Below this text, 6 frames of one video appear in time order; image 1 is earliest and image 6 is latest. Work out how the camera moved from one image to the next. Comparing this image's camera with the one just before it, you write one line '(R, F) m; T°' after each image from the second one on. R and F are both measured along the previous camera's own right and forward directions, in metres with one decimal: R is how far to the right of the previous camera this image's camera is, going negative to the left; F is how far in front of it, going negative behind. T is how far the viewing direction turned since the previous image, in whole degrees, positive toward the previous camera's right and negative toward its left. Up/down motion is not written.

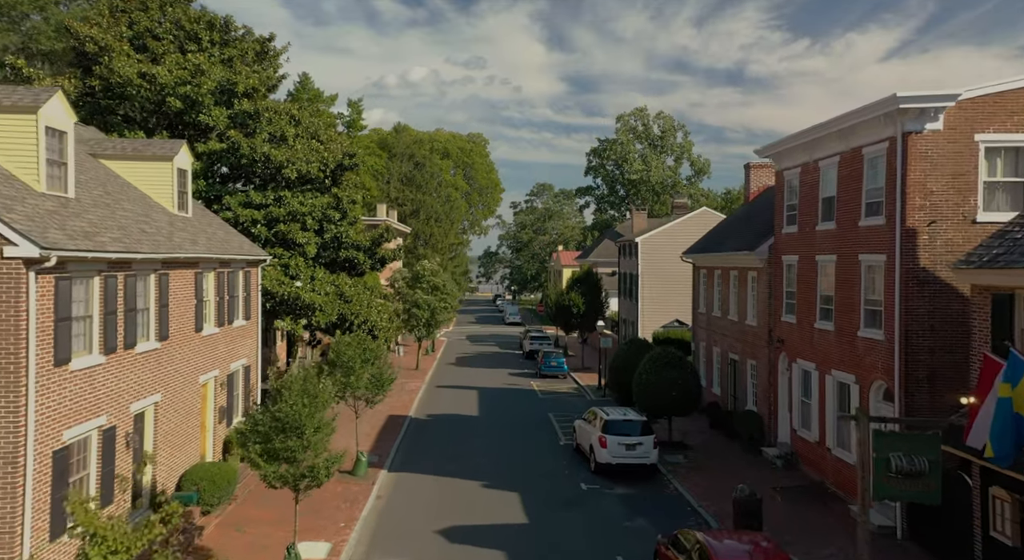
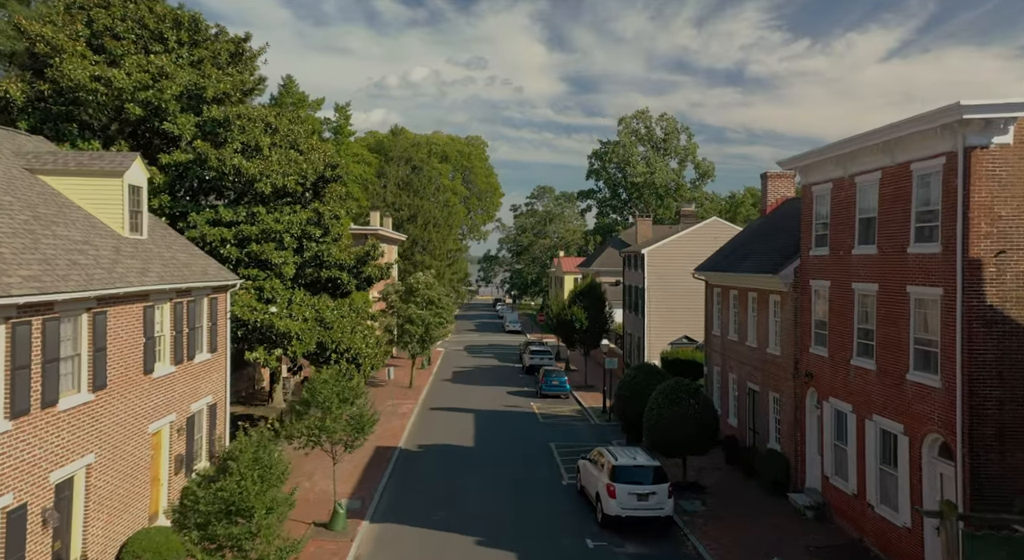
(+0.1, +2.5) m; 0°
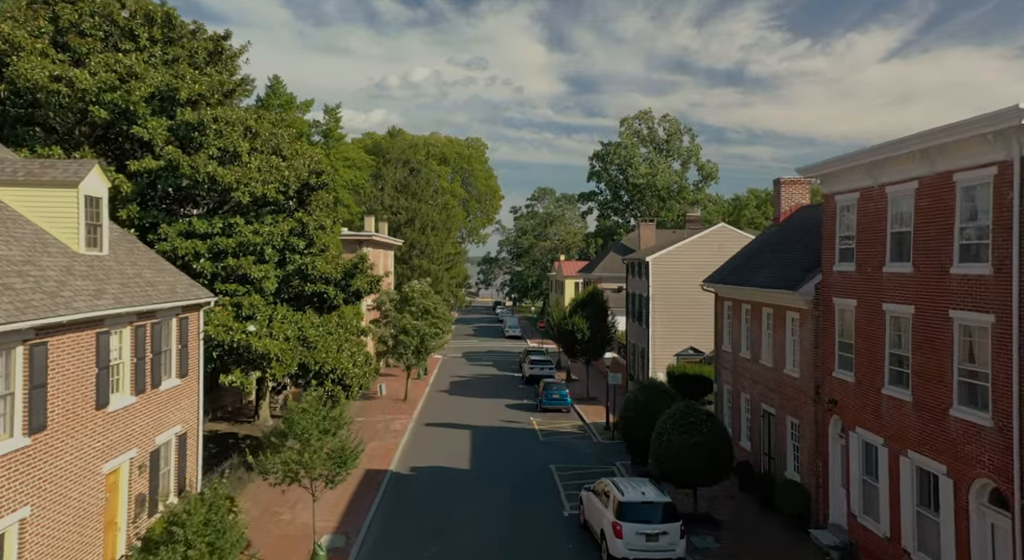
(+0.1, +1.7) m; 0°
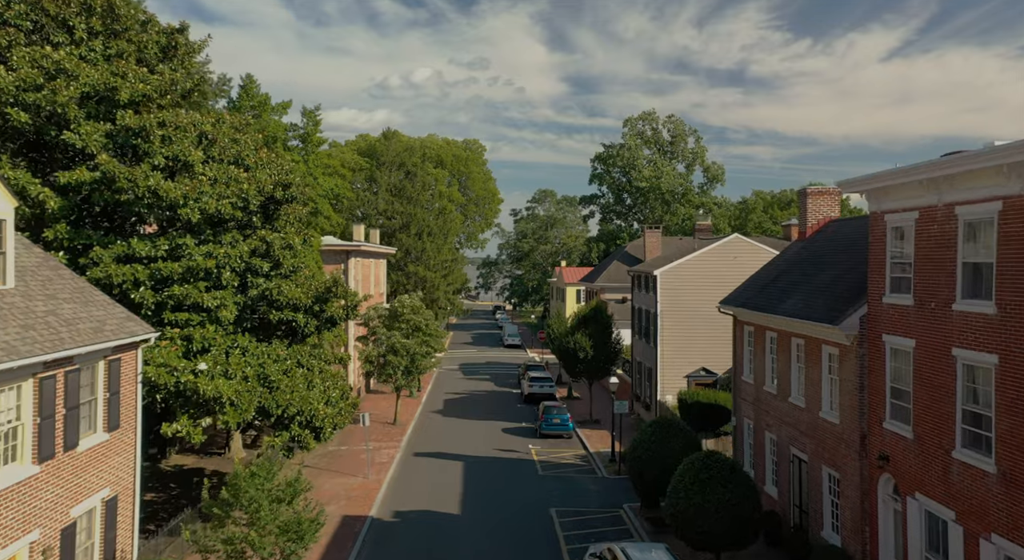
(+0.2, +3.0) m; 0°
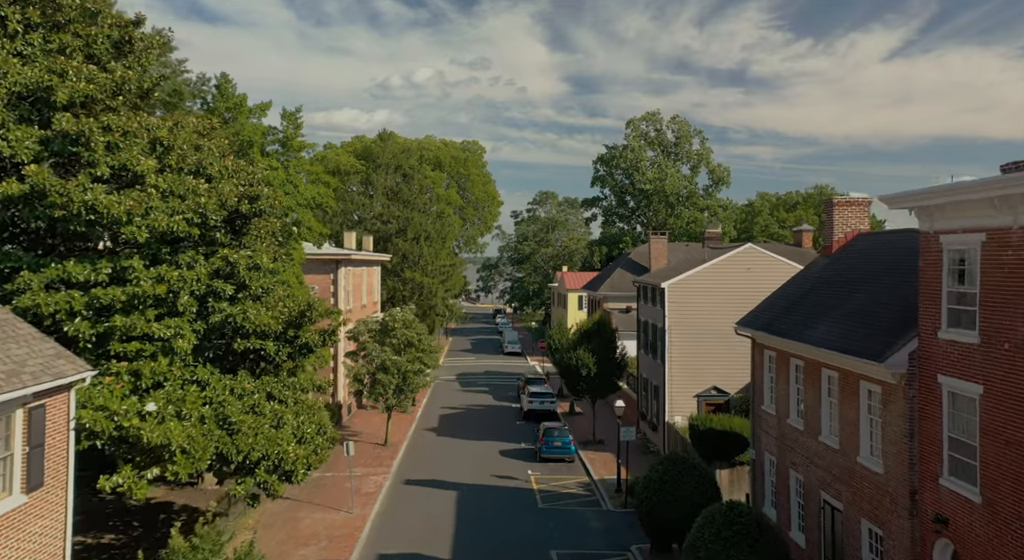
(+0.1, +2.4) m; 0°
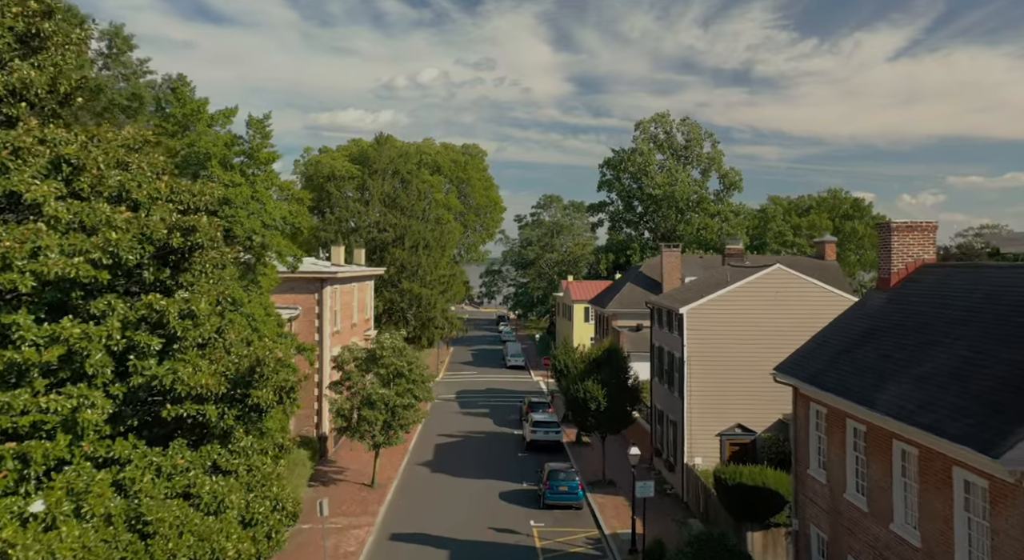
(+0.1, +3.7) m; 0°
